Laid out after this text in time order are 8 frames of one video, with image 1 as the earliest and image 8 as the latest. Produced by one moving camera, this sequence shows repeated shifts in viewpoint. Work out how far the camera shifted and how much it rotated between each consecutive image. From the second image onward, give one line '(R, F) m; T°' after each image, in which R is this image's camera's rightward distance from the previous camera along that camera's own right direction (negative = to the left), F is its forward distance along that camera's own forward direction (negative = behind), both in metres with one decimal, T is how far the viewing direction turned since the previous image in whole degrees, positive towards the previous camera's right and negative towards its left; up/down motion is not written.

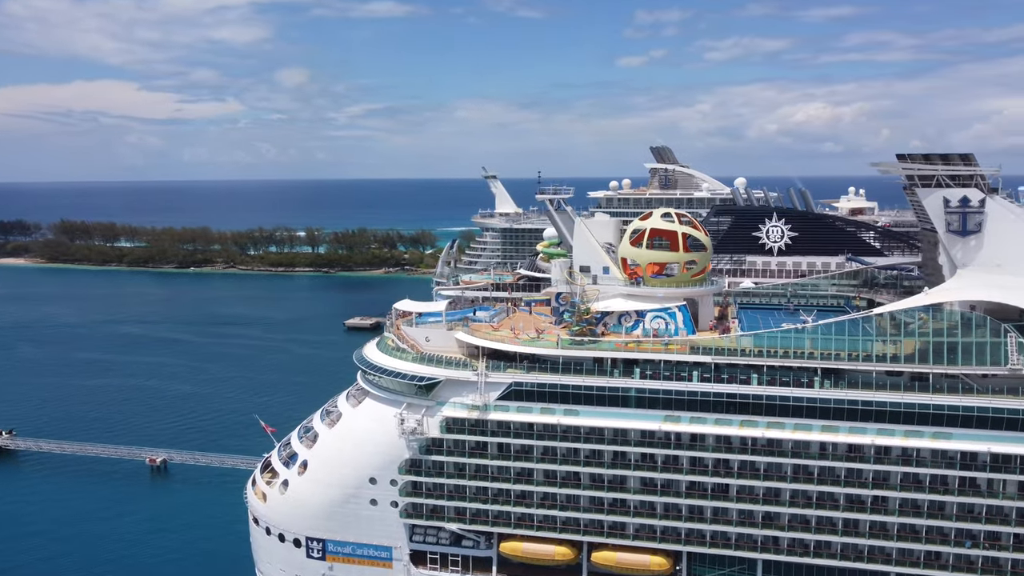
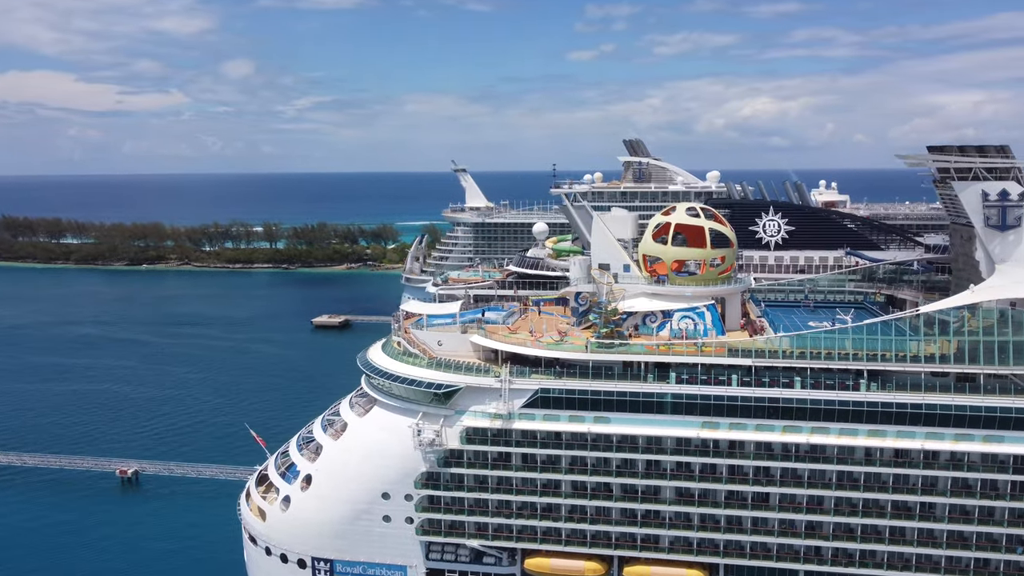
(-2.0, +1.6) m; +3°
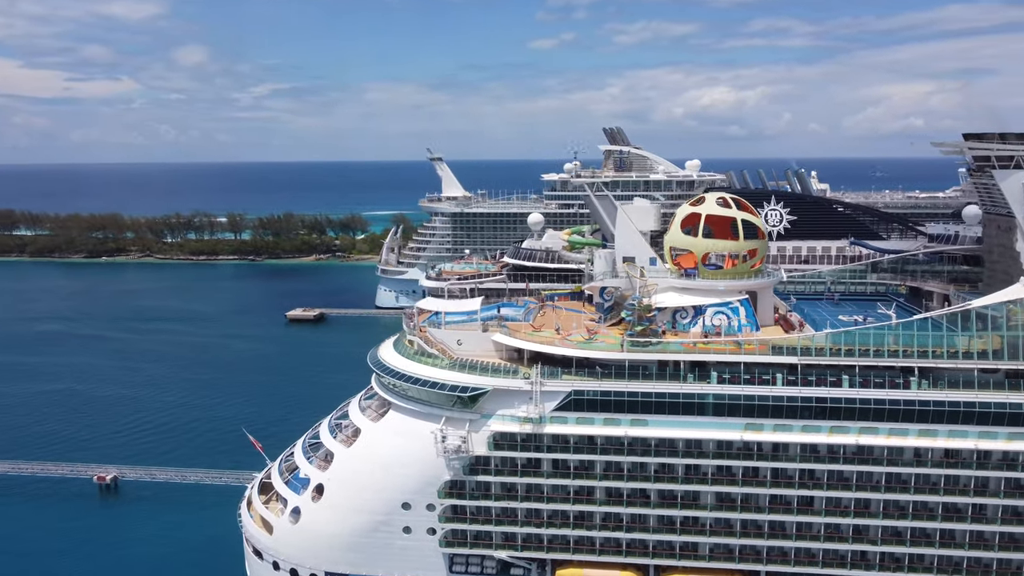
(-1.8, +1.4) m; +3°
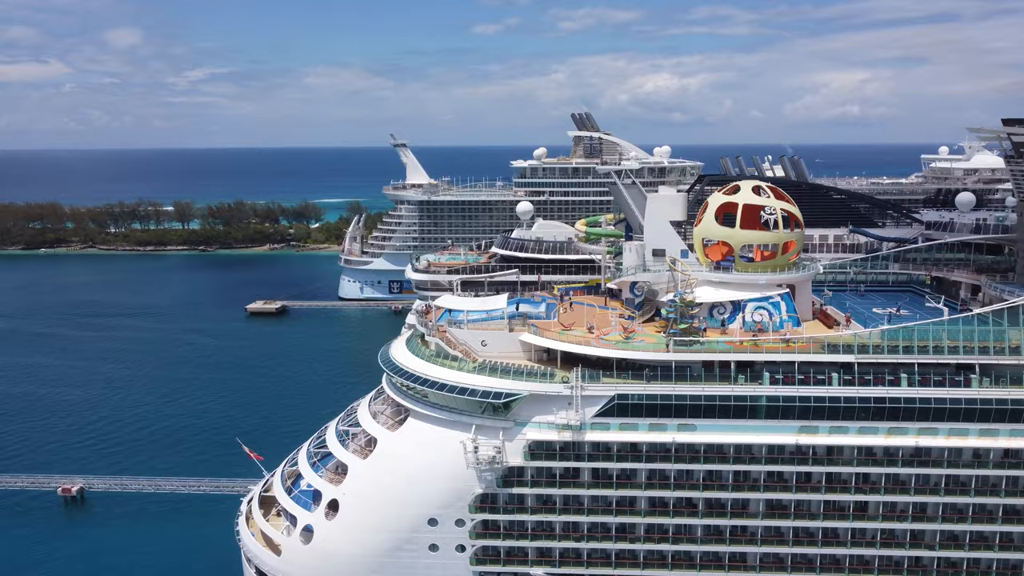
(-2.2, +1.8) m; +4°
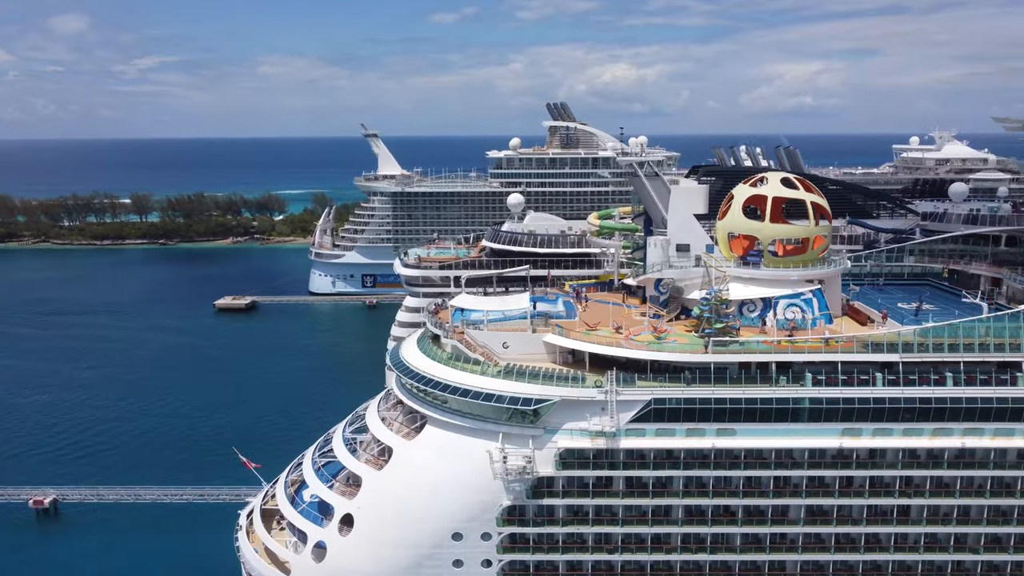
(-1.6, +1.2) m; +3°
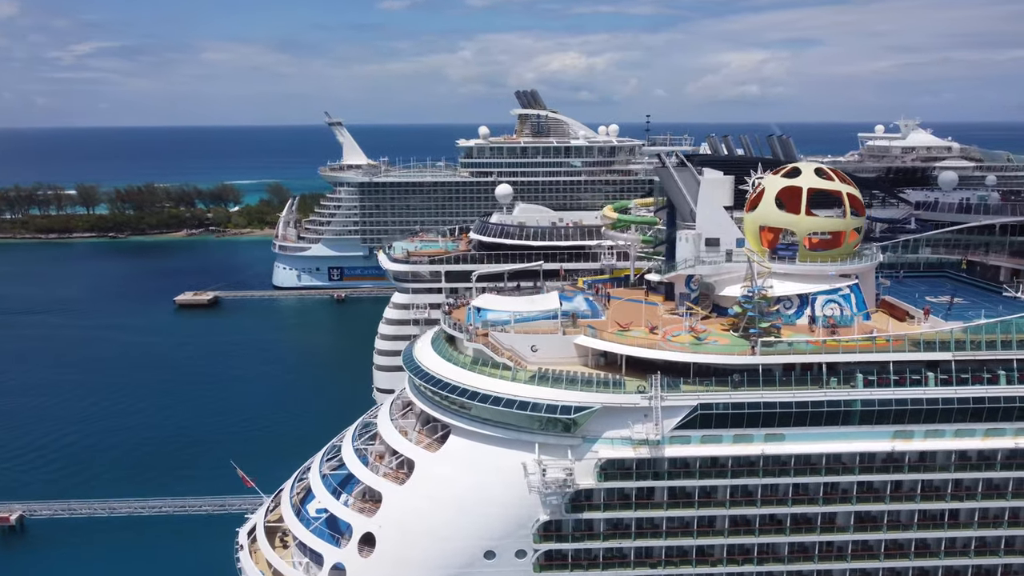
(-1.8, +1.4) m; +3°
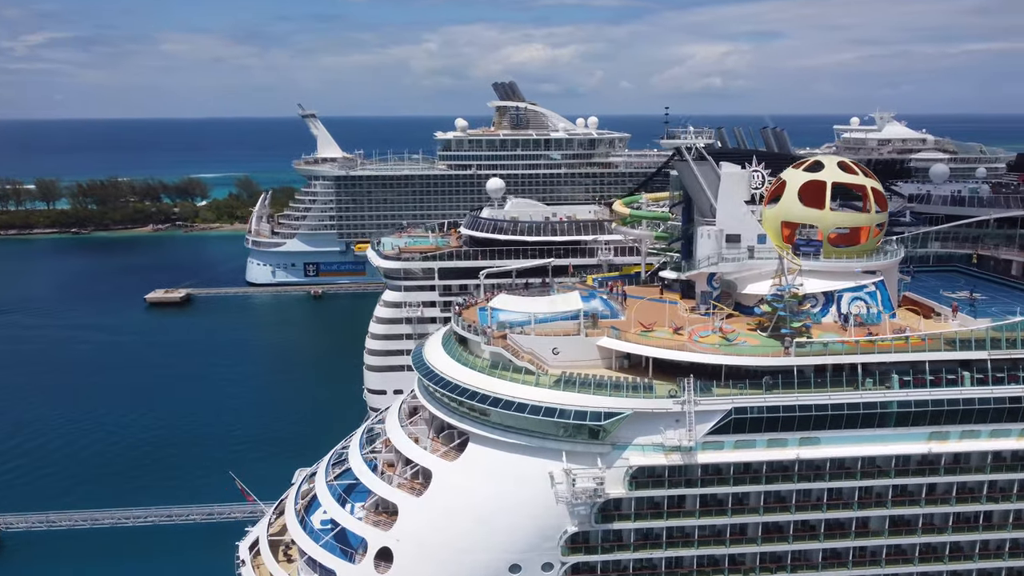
(-1.2, +0.9) m; +2°
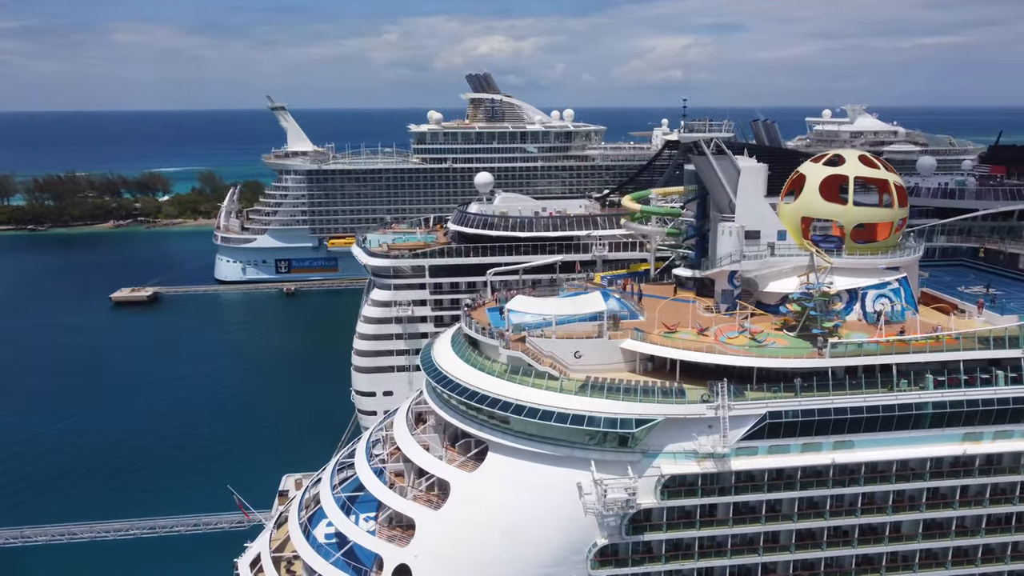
(-1.2, +0.9) m; +3°
